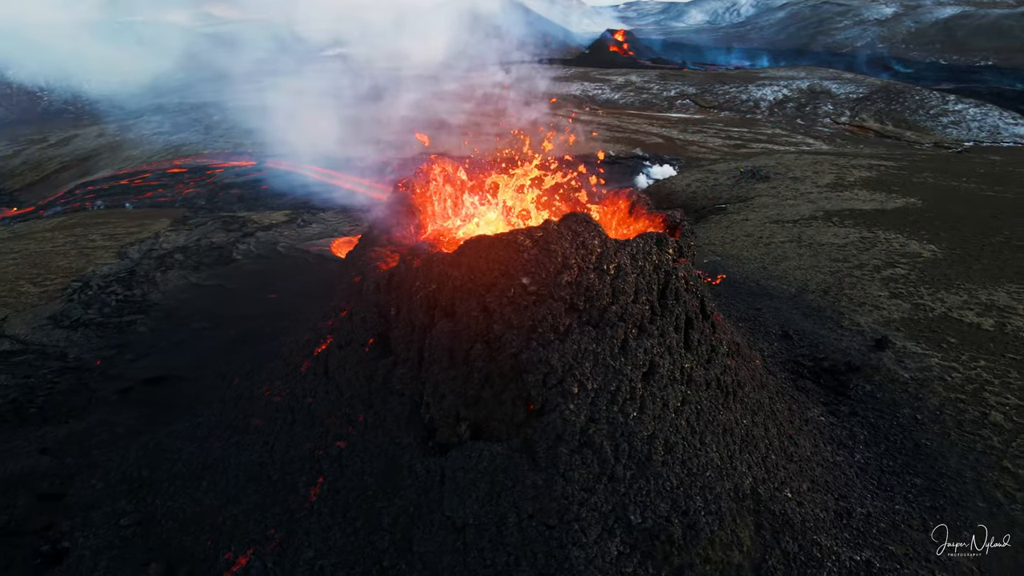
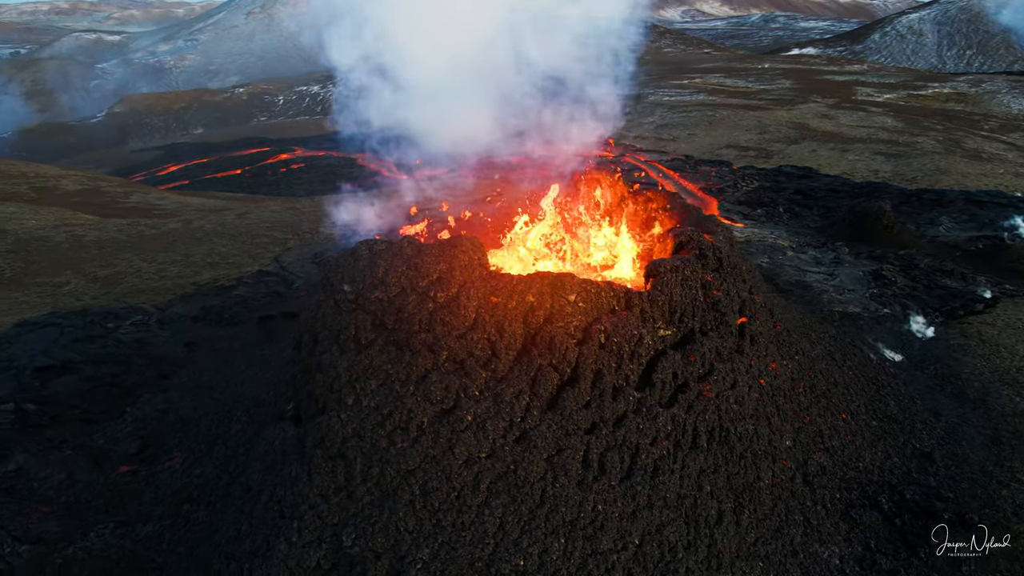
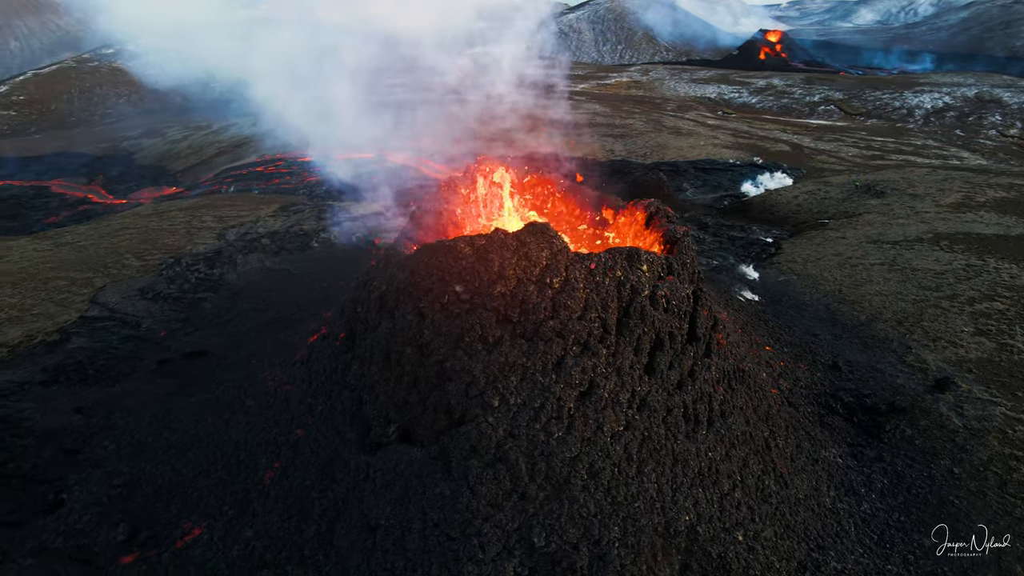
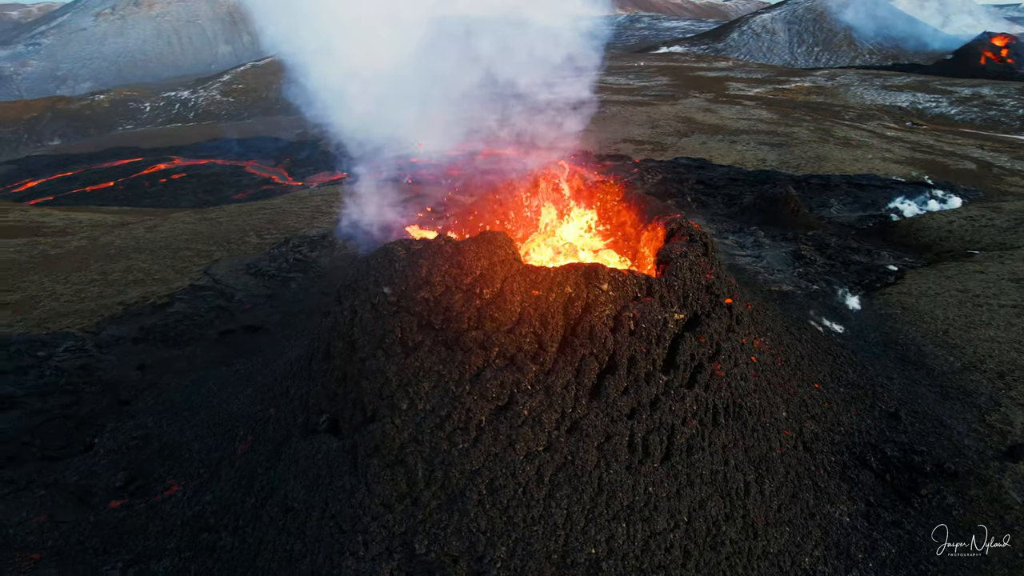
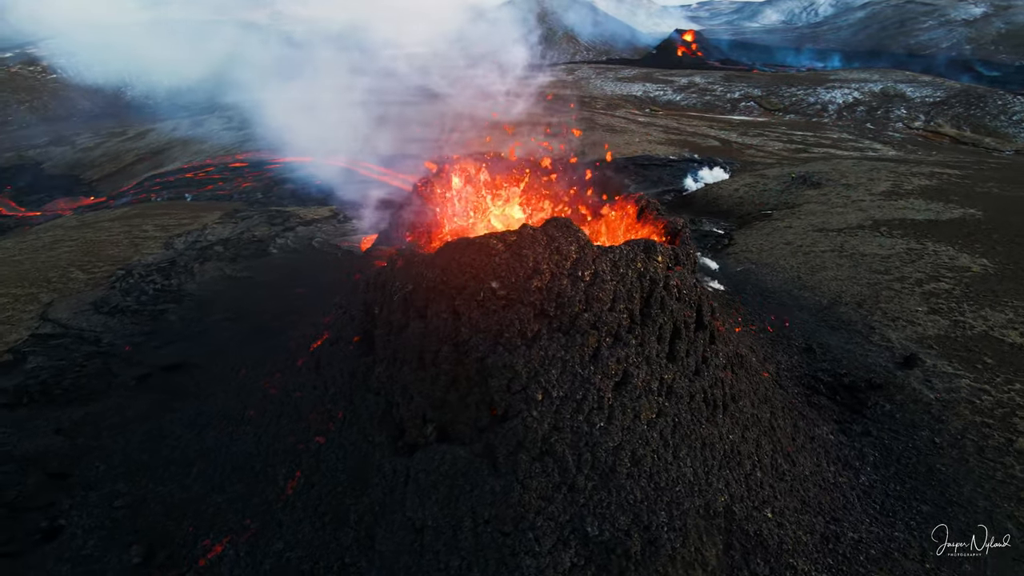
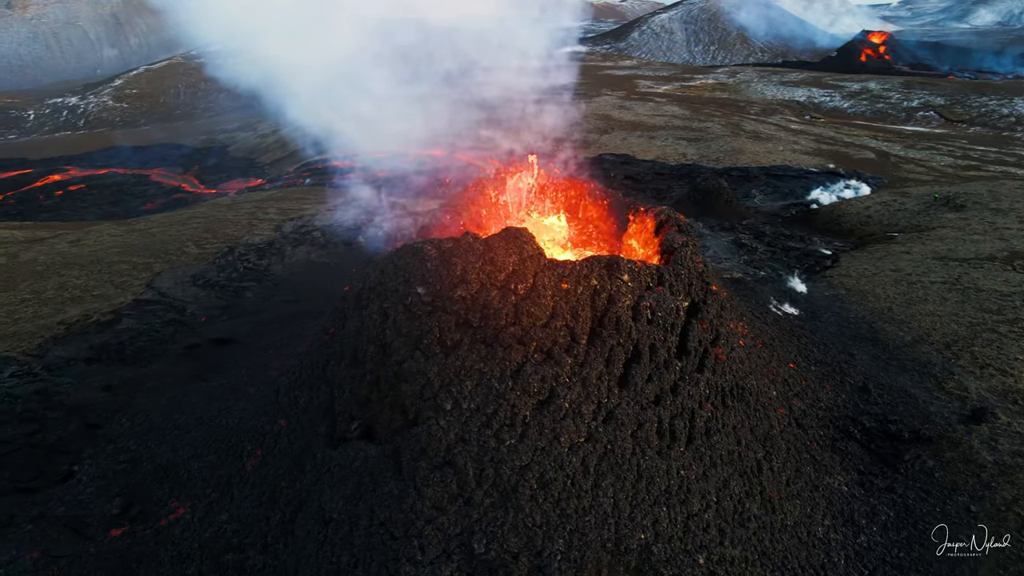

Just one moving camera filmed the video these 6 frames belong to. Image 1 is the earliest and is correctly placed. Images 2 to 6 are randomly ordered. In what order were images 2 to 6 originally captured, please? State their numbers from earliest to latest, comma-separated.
5, 3, 6, 4, 2
